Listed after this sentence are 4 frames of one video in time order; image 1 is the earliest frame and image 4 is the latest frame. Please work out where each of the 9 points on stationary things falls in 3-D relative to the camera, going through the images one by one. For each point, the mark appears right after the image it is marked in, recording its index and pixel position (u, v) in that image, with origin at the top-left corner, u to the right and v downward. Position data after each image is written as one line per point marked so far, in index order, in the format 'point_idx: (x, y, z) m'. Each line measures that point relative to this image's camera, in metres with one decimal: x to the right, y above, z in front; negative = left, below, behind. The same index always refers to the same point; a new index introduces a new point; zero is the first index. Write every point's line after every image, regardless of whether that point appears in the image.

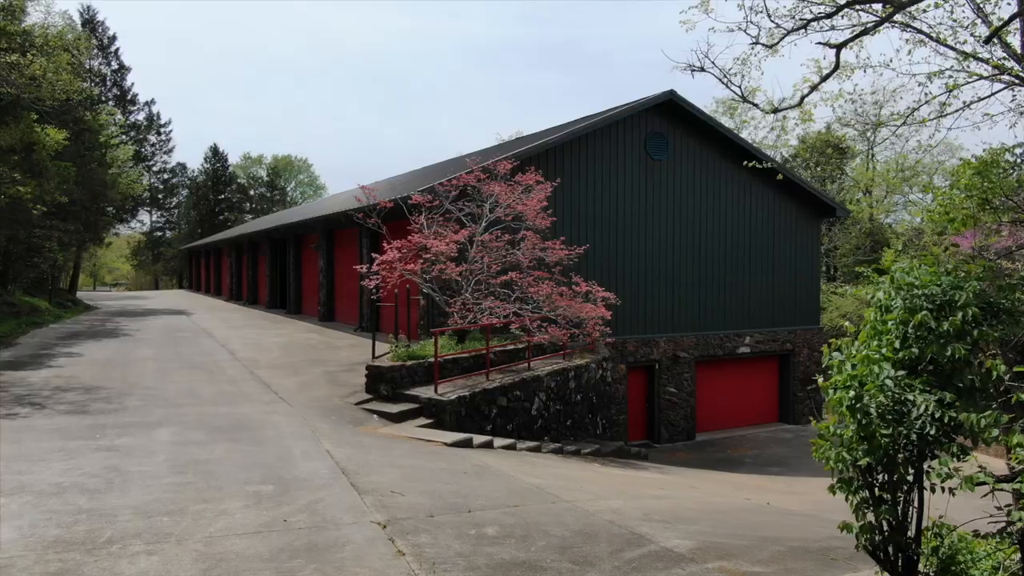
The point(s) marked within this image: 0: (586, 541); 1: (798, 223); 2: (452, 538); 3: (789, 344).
0: (+0.5, -1.5, +4.2) m
1: (+7.0, +1.6, +16.9) m
2: (-0.3, -1.4, +3.9) m
3: (+6.7, -1.3, +16.7) m
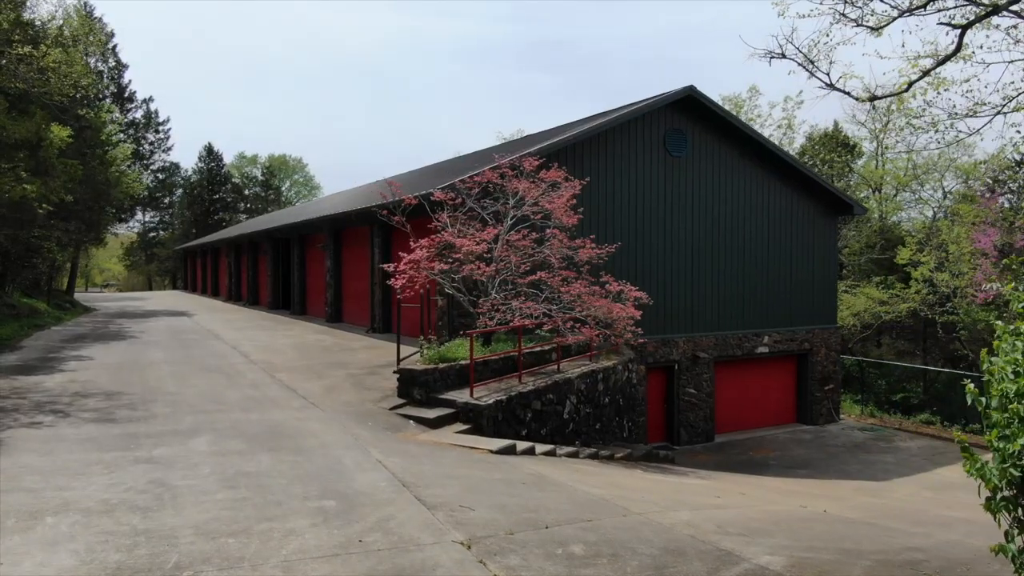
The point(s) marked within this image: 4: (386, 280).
0: (+0.9, -1.5, +4.0) m
1: (+7.3, +1.6, +16.7) m
2: (+0.2, -1.4, +3.6) m
3: (+7.0, -1.3, +16.5) m
4: (-2.9, +0.2, +15.9) m
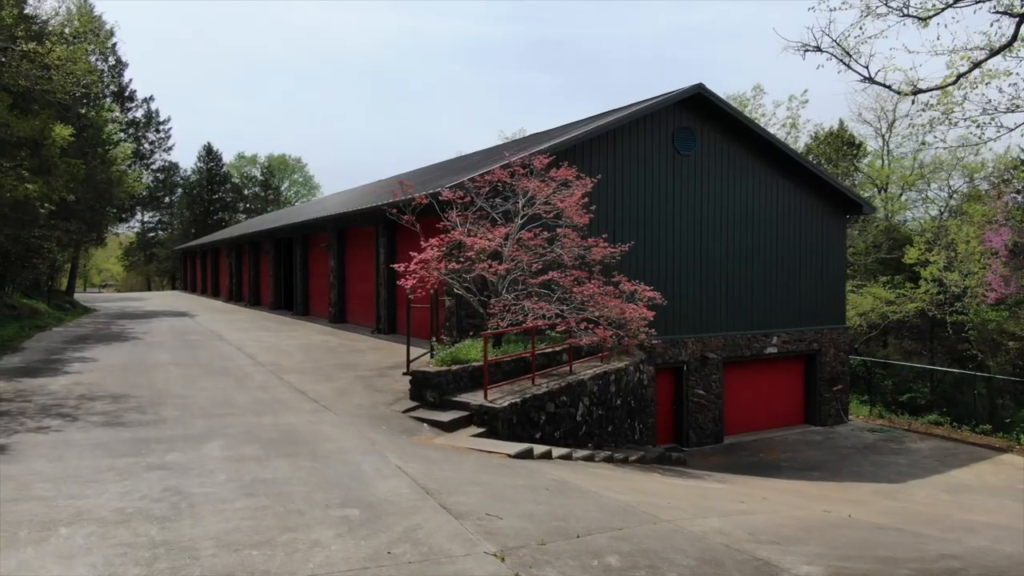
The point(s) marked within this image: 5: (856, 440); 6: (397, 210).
0: (+1.1, -1.6, +3.8) m
1: (+7.4, +1.6, +16.6) m
2: (+0.3, -1.4, +3.5) m
3: (+7.1, -1.3, +16.3) m
4: (-2.8, +0.2, +15.8) m
5: (+7.5, -3.3, +15.1) m
6: (-1.9, +1.3, +11.3) m
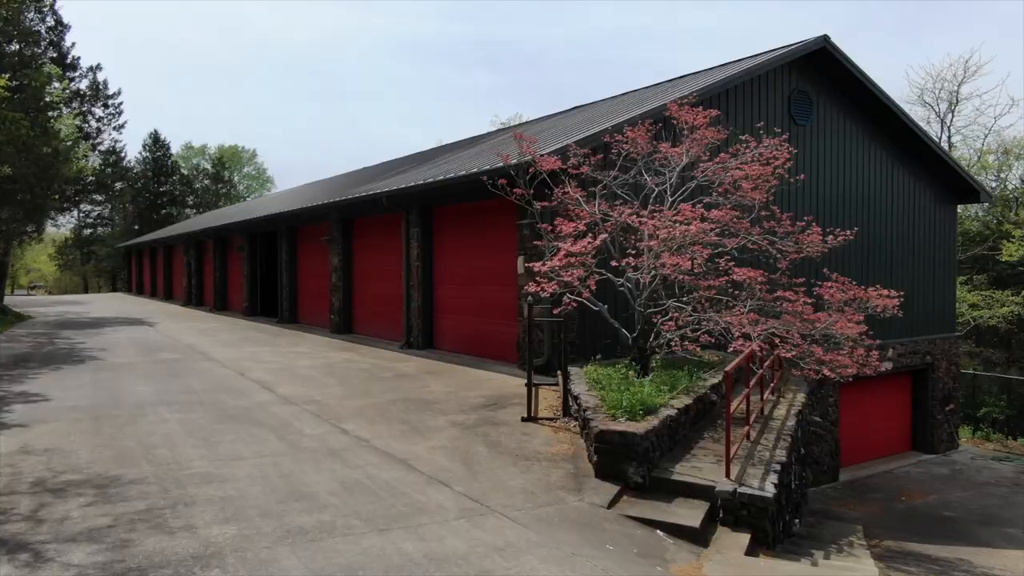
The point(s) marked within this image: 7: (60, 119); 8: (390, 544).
0: (+3.2, -1.6, +0.9) m
1: (+8.6, +1.6, +14.1) m
2: (+2.5, -1.5, +0.5) m
3: (+8.3, -1.4, +13.8) m
4: (-1.5, +0.1, +12.5) m
5: (+8.7, -3.4, +12.7) m
6: (-0.3, +1.2, +8.1) m
7: (-11.9, +4.4, +18.1) m
8: (-0.7, -1.4, +3.7) m
